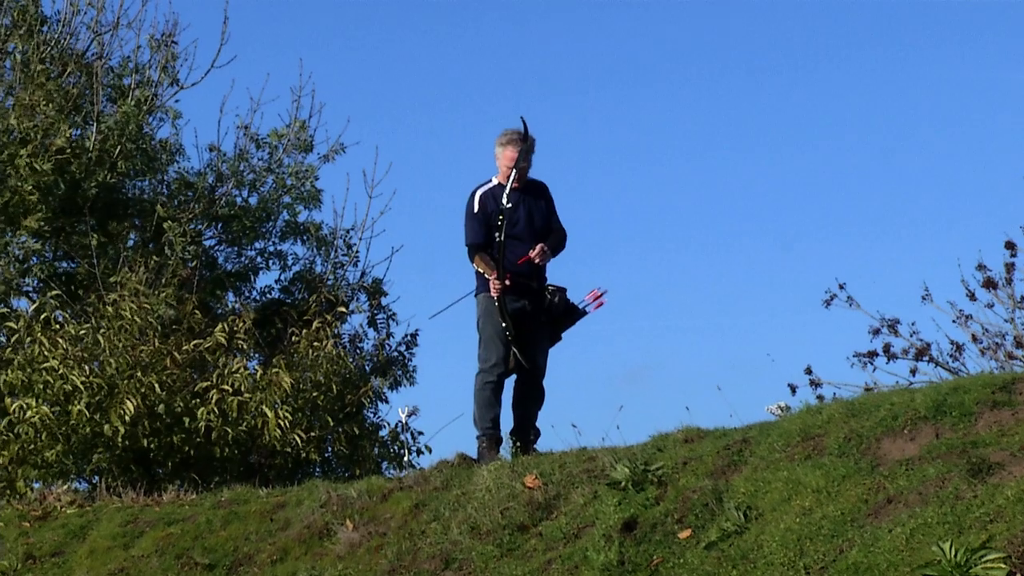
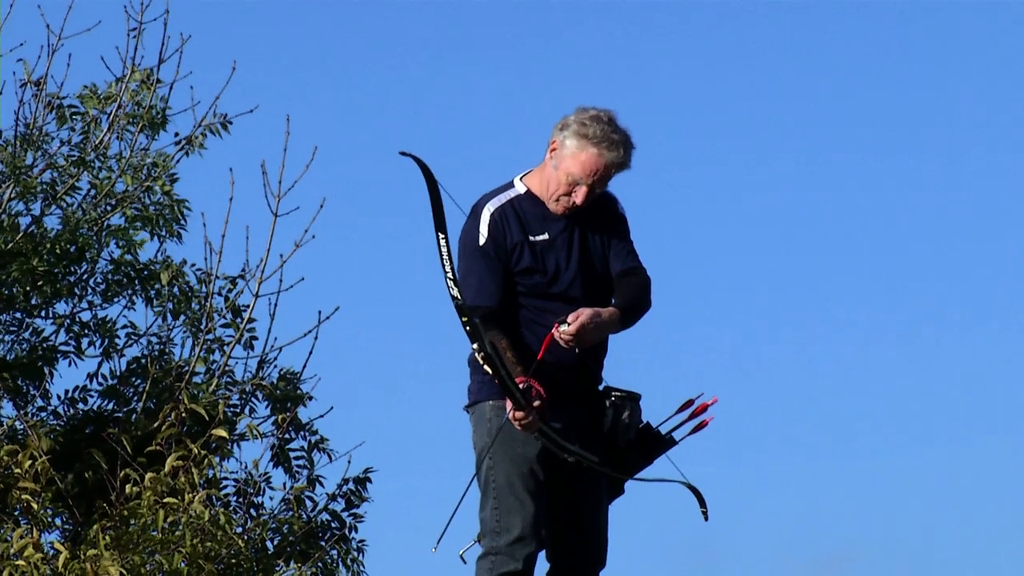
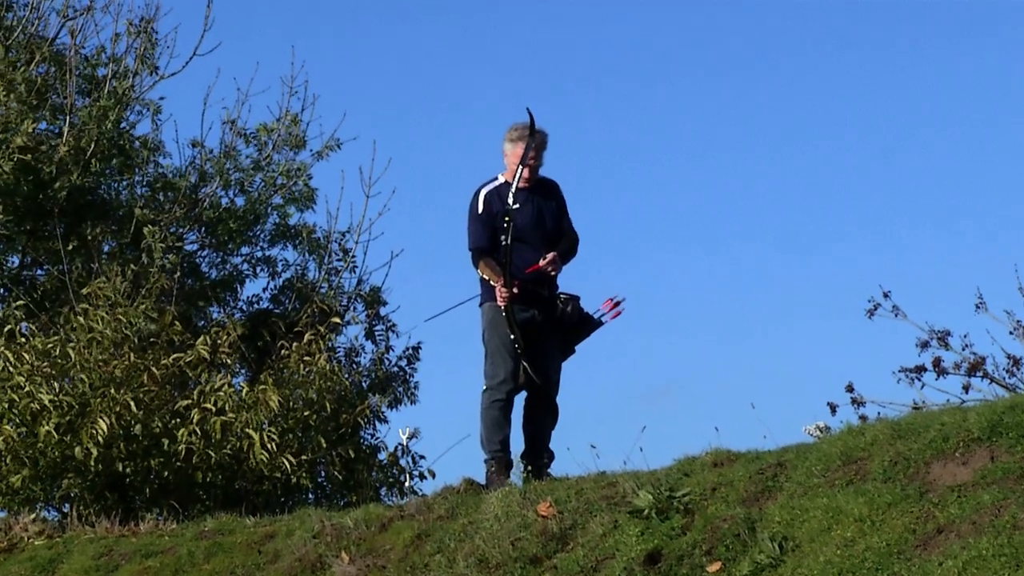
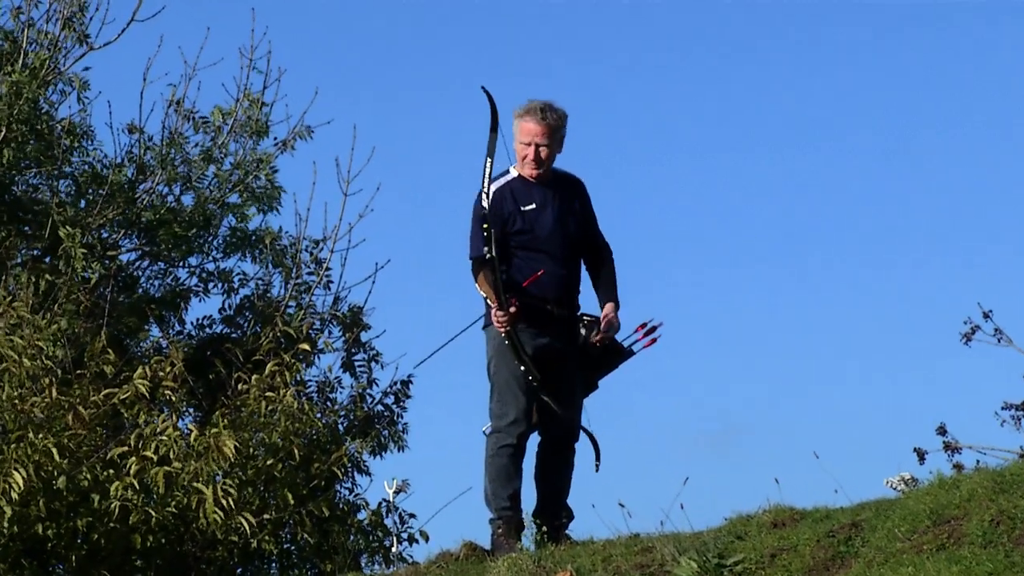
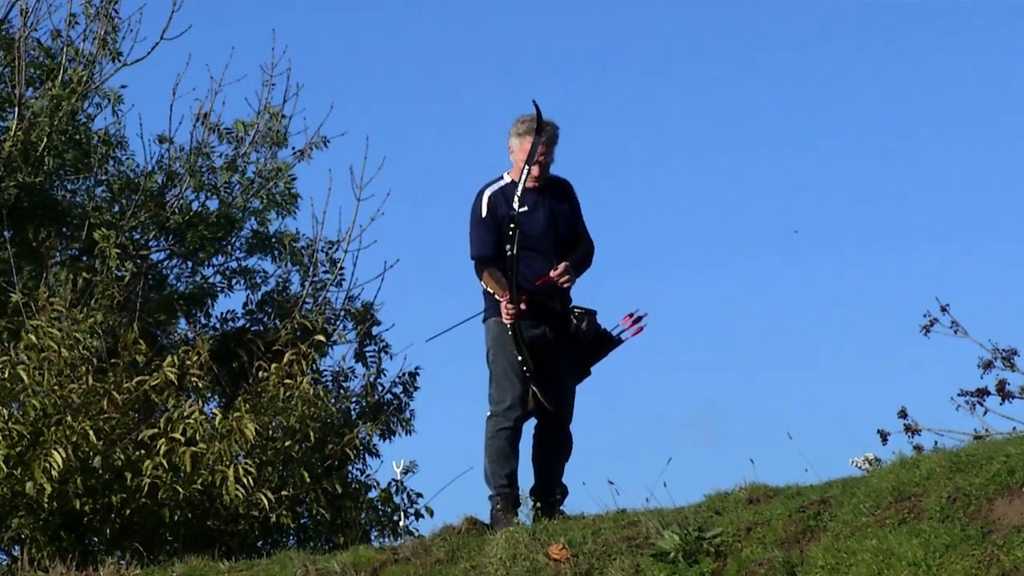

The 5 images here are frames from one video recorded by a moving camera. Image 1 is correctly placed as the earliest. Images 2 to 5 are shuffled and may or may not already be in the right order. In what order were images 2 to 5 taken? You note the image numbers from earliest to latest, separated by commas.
3, 5, 4, 2
